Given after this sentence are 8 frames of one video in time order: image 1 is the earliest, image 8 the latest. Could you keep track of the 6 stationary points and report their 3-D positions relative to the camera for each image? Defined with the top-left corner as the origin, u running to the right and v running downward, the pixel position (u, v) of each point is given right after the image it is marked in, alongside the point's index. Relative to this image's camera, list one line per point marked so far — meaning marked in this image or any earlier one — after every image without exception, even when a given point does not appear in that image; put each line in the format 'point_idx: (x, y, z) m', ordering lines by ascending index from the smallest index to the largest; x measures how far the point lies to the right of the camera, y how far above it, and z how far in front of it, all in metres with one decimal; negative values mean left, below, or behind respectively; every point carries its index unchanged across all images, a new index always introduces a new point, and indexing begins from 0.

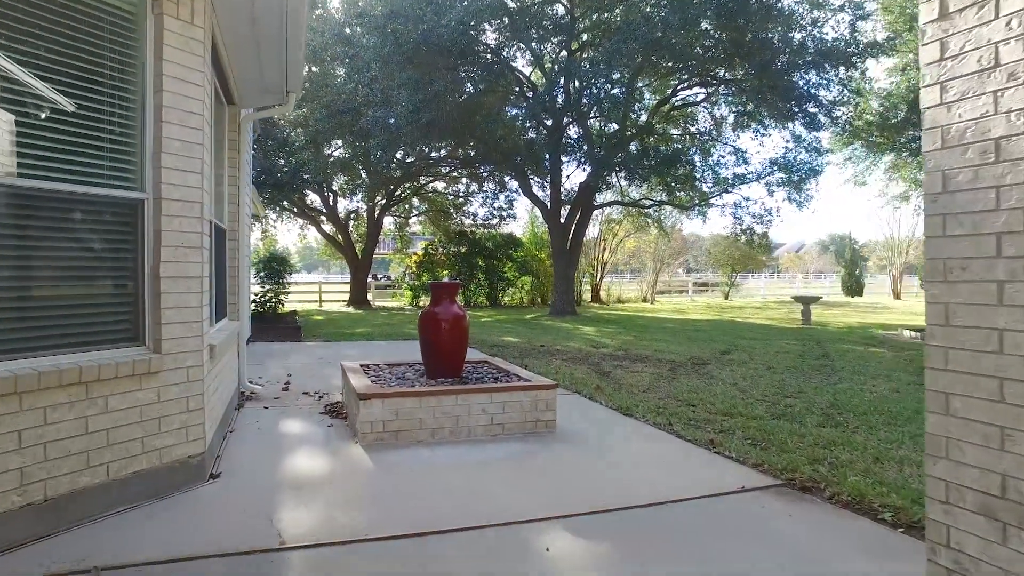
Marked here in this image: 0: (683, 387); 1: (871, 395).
0: (+1.5, -0.8, +5.6) m
1: (+3.0, -0.9, +5.5) m
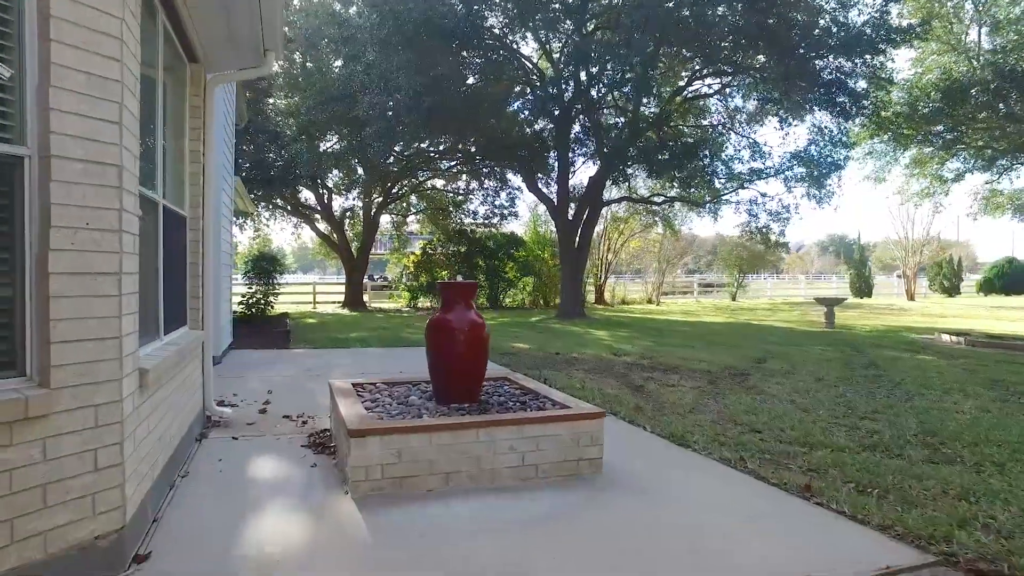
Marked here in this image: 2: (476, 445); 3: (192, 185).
0: (+1.6, -0.9, +4.7) m
1: (+3.1, -0.9, +4.6) m
2: (-0.2, -0.7, +2.9) m
3: (-1.9, +0.6, +3.8) m
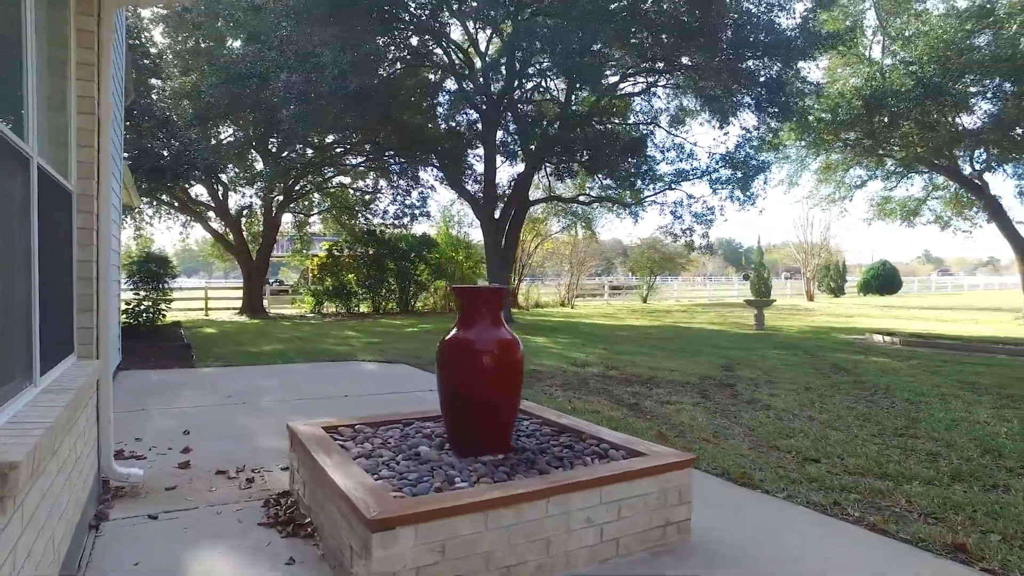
0: (+1.6, -0.9, +4.1) m
1: (+3.1, -0.9, +4.2) m
2: (+0.1, -0.7, +2.0) m
3: (-1.8, +0.6, +2.7) m
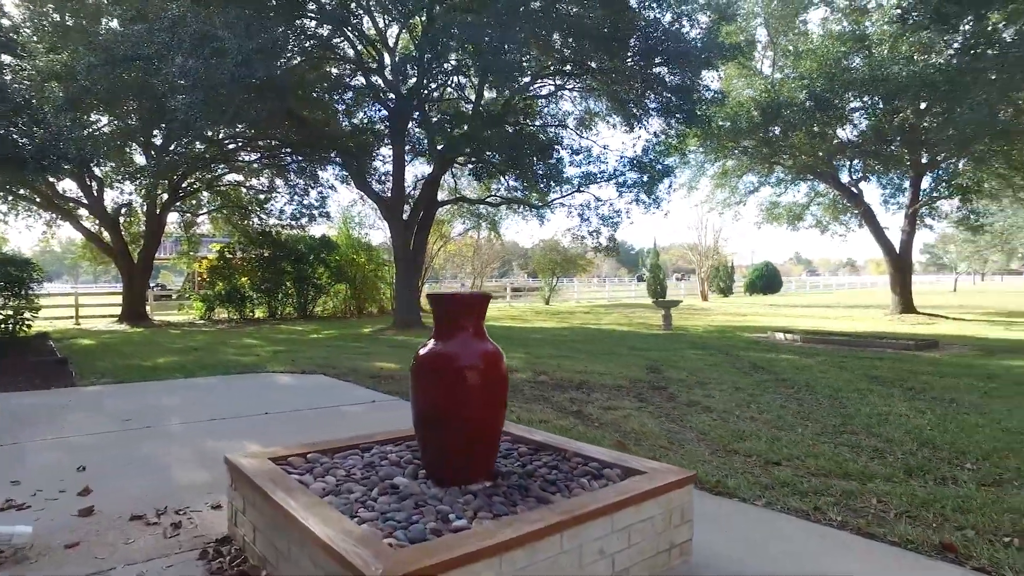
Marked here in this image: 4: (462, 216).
0: (+1.2, -0.9, +4.0) m
1: (+2.7, -0.9, +4.4) m
2: (+0.1, -0.7, +1.7) m
3: (-1.8, +0.5, +2.1) m
4: (-1.5, +2.1, +19.2) m
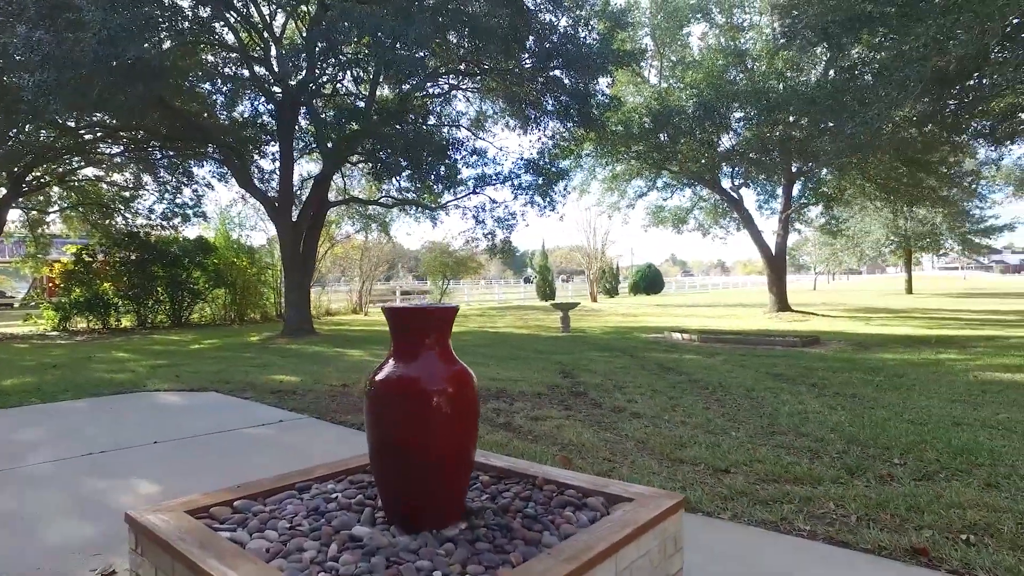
0: (+0.8, -0.9, +3.9) m
1: (+2.2, -0.9, +4.6) m
2: (+0.1, -0.7, +1.5) m
3: (-1.9, +0.5, +1.5) m
4: (-4.5, +2.0, +18.4) m
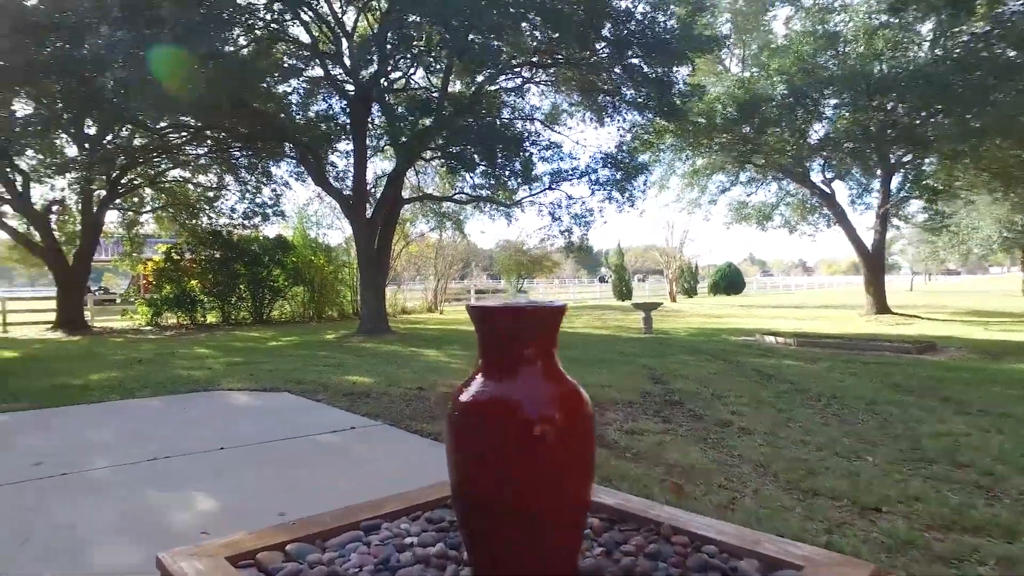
0: (+1.3, -0.9, +3.4) m
1: (+2.8, -0.9, +3.8) m
2: (+0.4, -0.7, +1.0) m
3: (-1.6, +0.5, +1.3) m
4: (-2.4, +2.0, +18.4) m
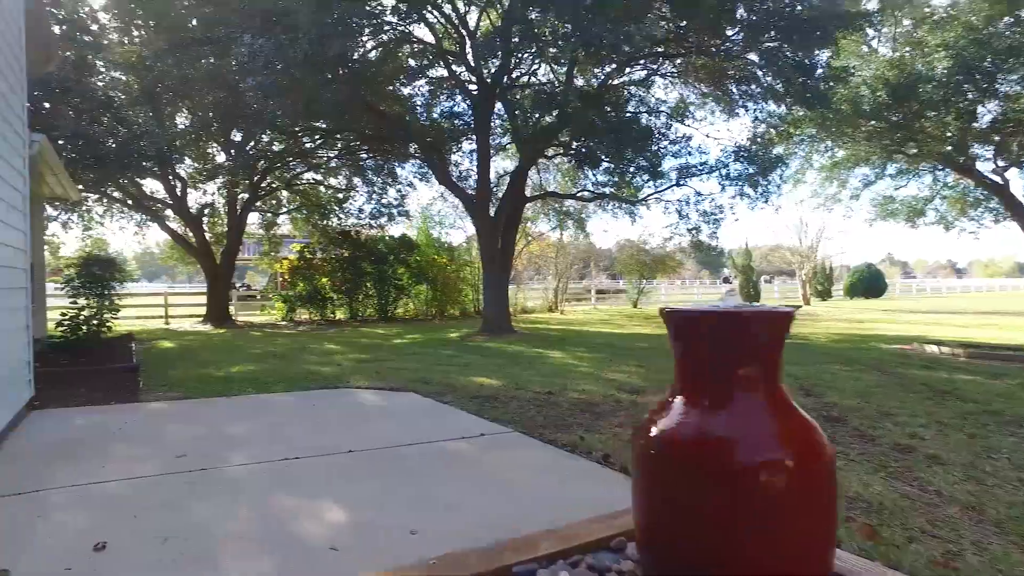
0: (+2.0, -0.9, +2.7) m
1: (+3.5, -0.9, +3.0) m
2: (+0.6, -0.7, +0.6) m
3: (-1.3, +0.5, +1.2) m
4: (+0.9, +2.0, +18.2) m
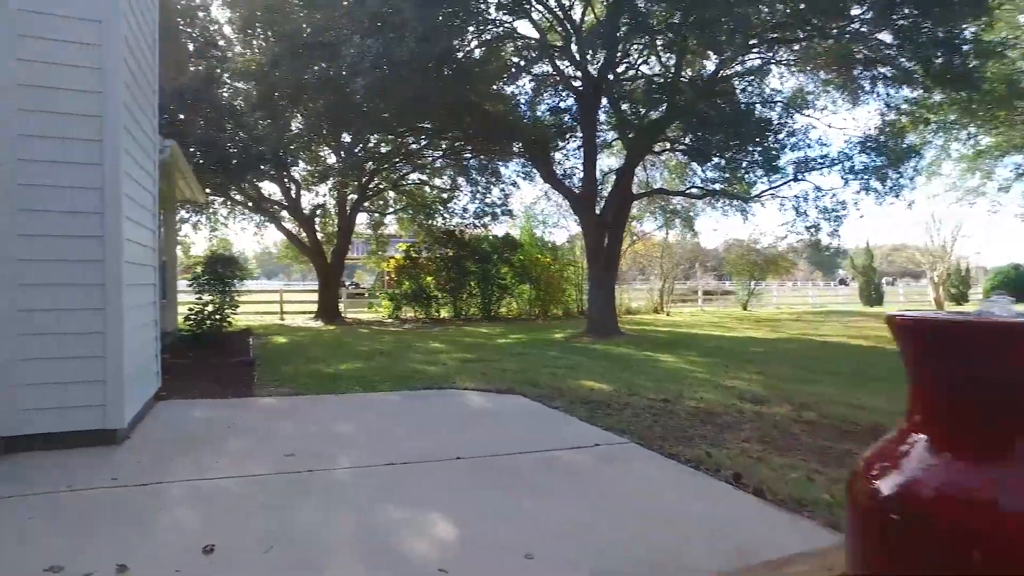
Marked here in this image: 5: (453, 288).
0: (+2.4, -0.9, +2.2) m
1: (+3.9, -0.9, +2.1) m
2: (+0.7, -0.7, +0.2) m
3: (-1.0, +0.6, +1.1) m
4: (+3.7, +2.0, +17.6) m
5: (-1.4, 0.0, +16.1) m
